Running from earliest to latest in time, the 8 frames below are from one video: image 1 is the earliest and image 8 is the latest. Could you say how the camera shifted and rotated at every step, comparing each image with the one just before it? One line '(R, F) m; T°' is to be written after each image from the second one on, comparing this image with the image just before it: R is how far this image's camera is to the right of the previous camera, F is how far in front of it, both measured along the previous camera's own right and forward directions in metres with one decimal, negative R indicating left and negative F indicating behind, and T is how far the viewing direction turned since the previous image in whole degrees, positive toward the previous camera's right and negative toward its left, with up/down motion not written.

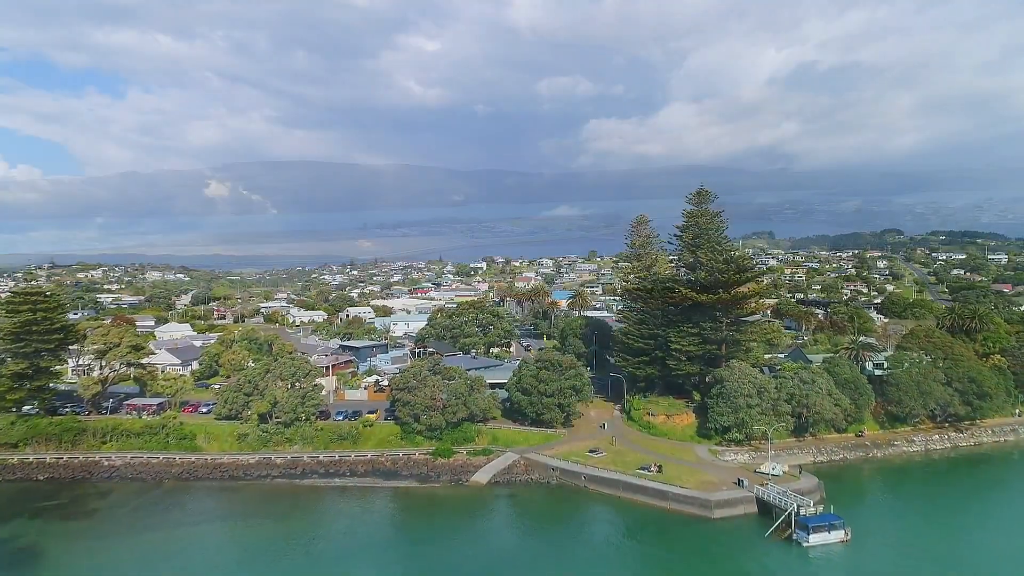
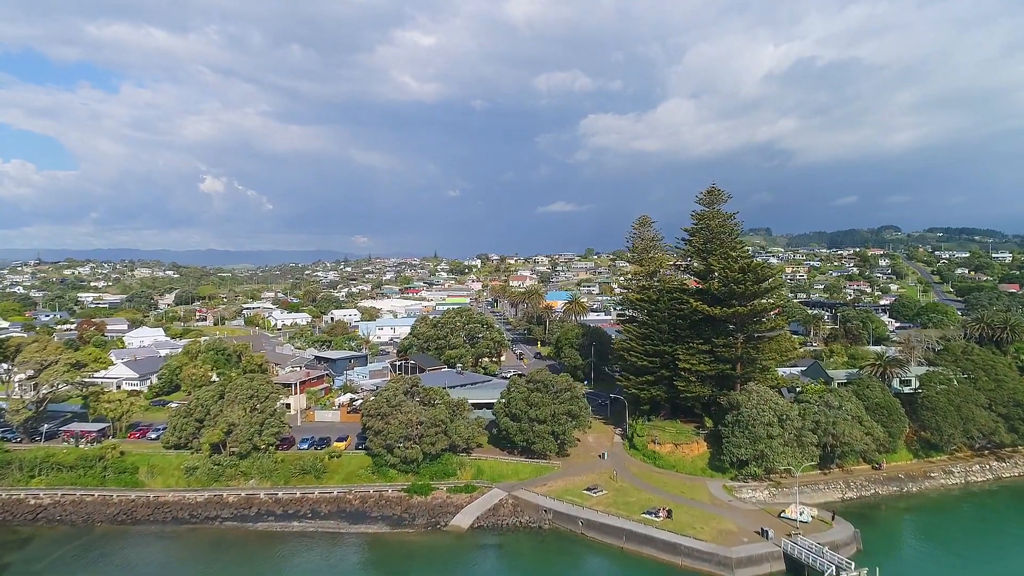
(+0.3, +3.5) m; 0°
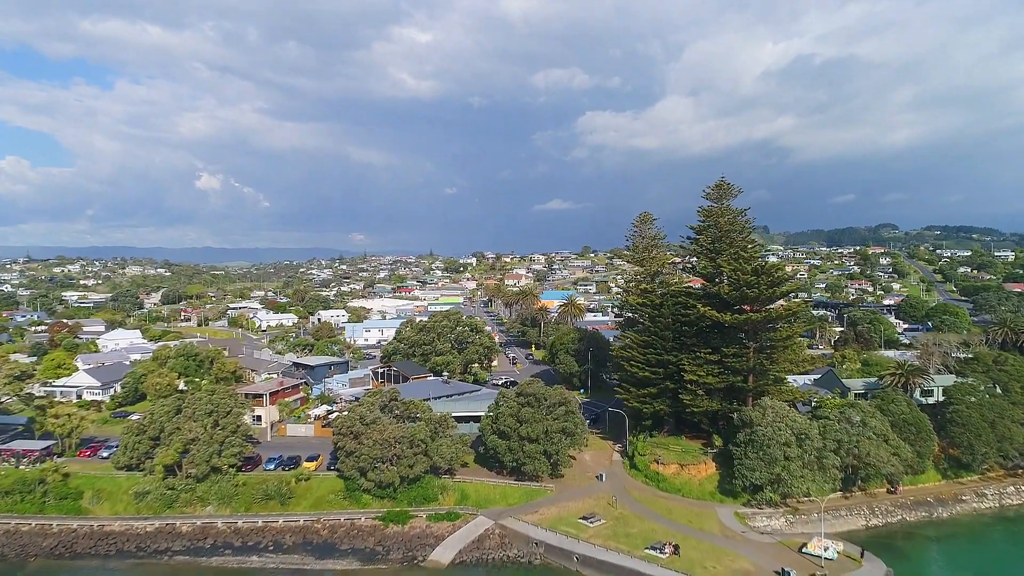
(+0.3, +2.6) m; 0°
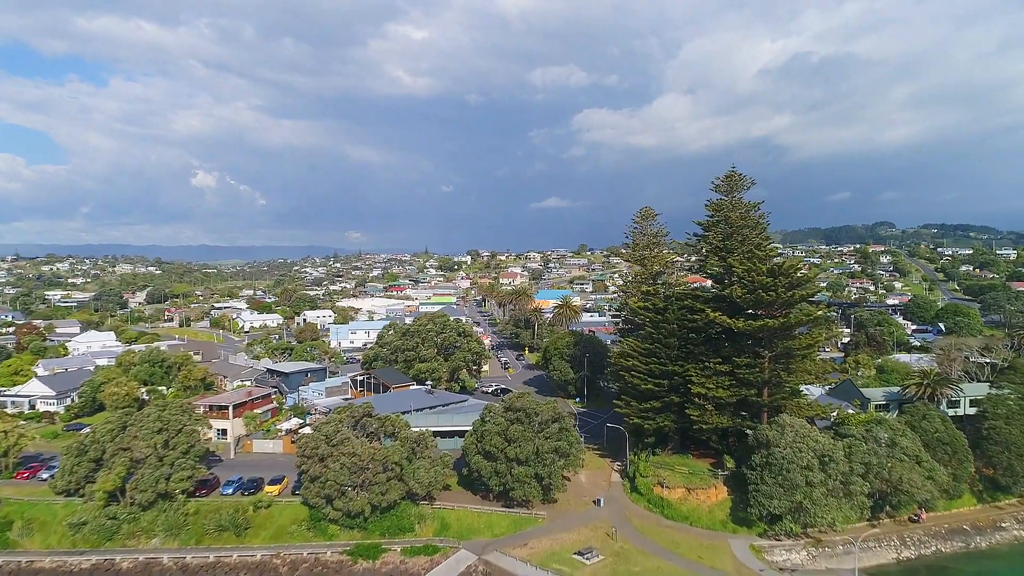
(+0.3, +2.6) m; 0°
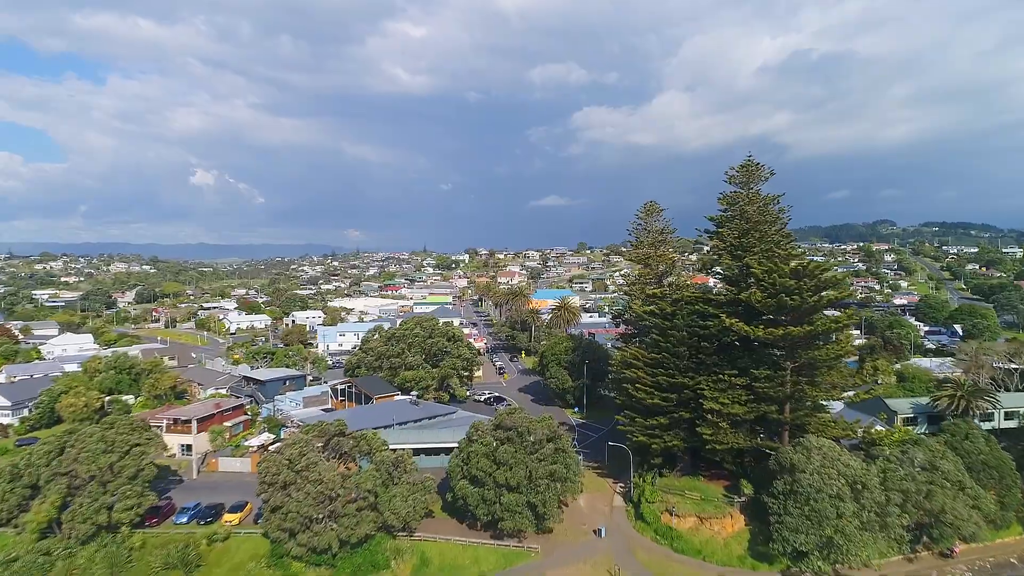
(+0.3, +2.4) m; 0°
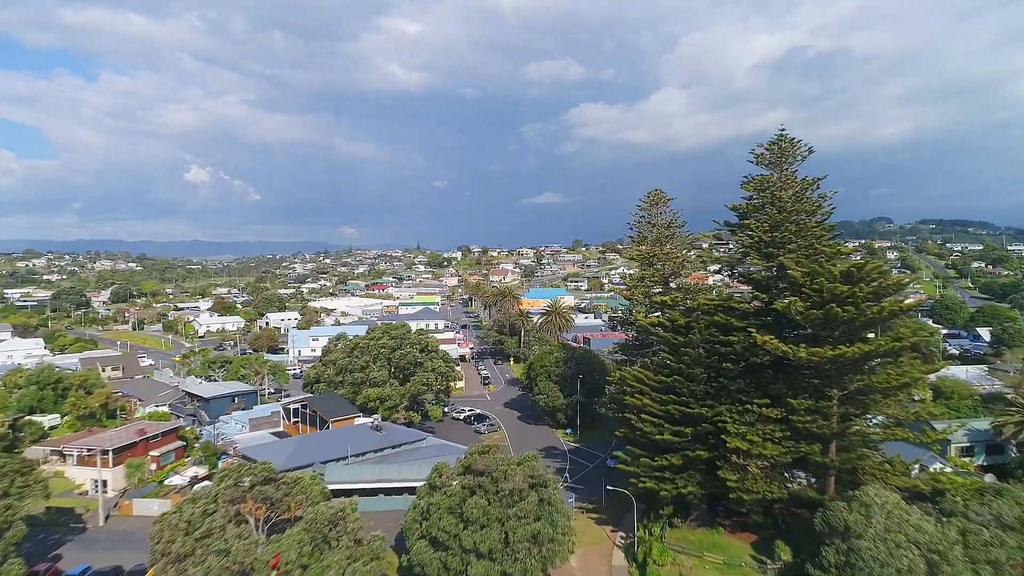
(+0.5, +4.1) m; 0°
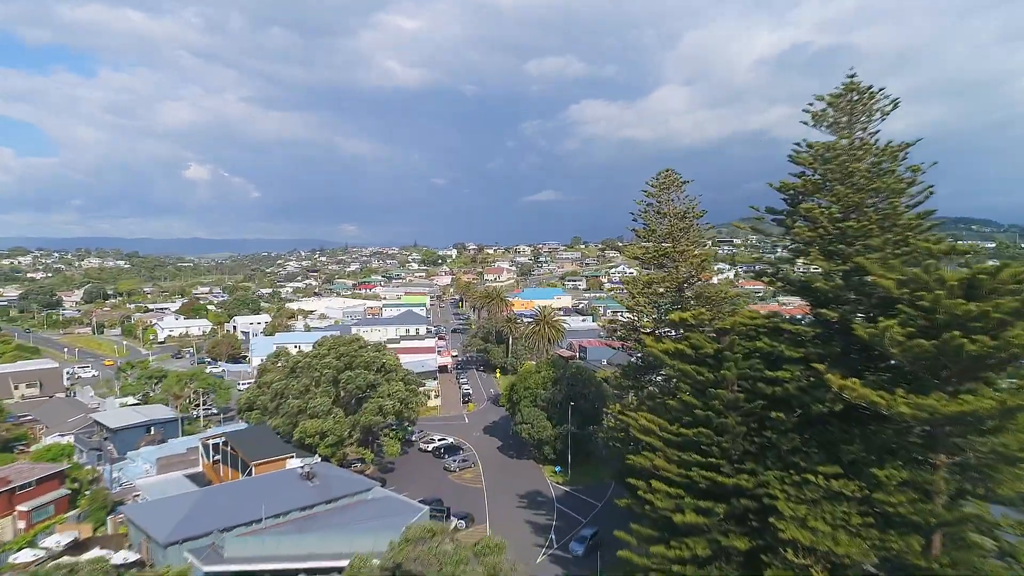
(+0.7, +5.0) m; 0°
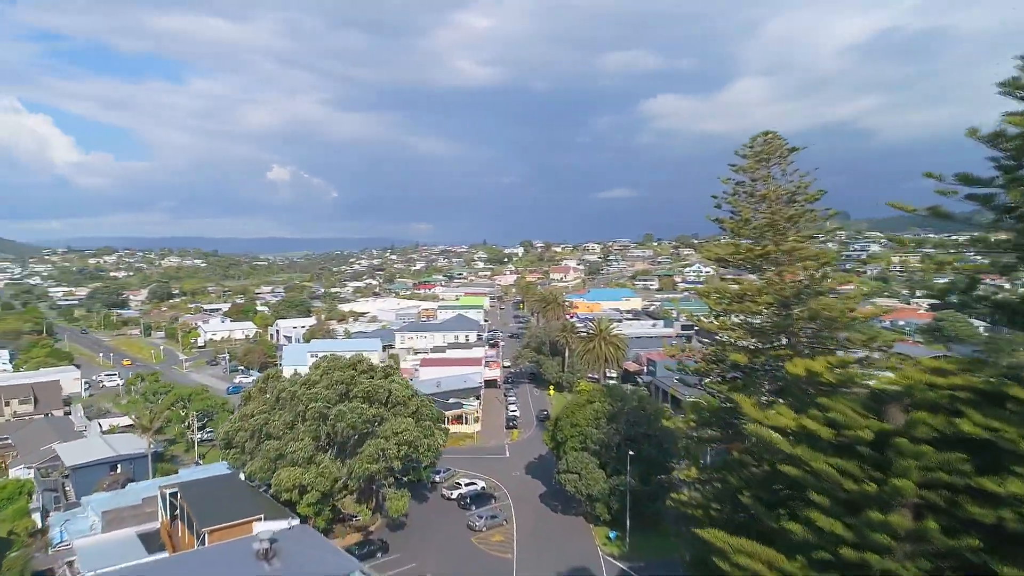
(+0.7, +5.0) m; -6°
